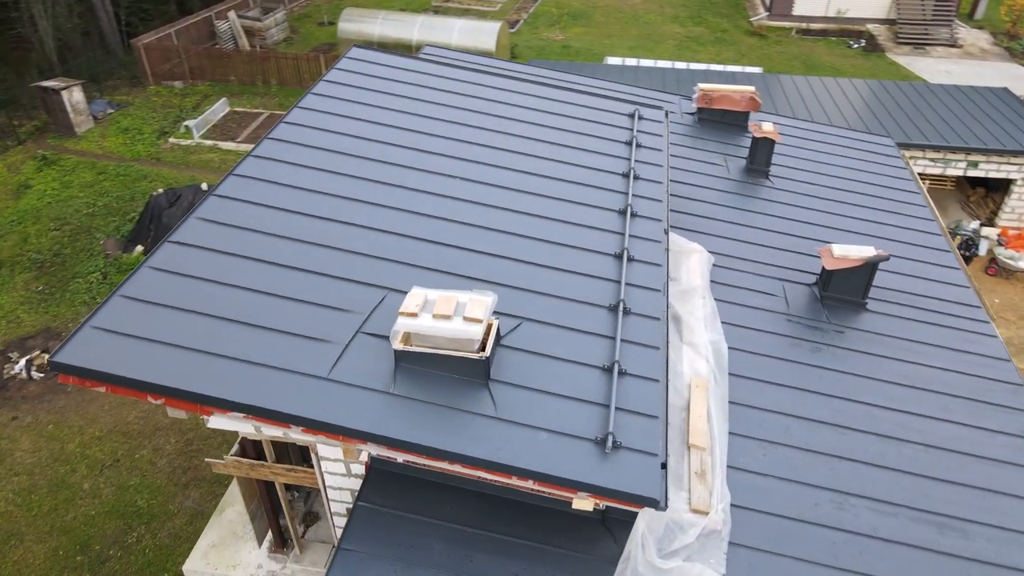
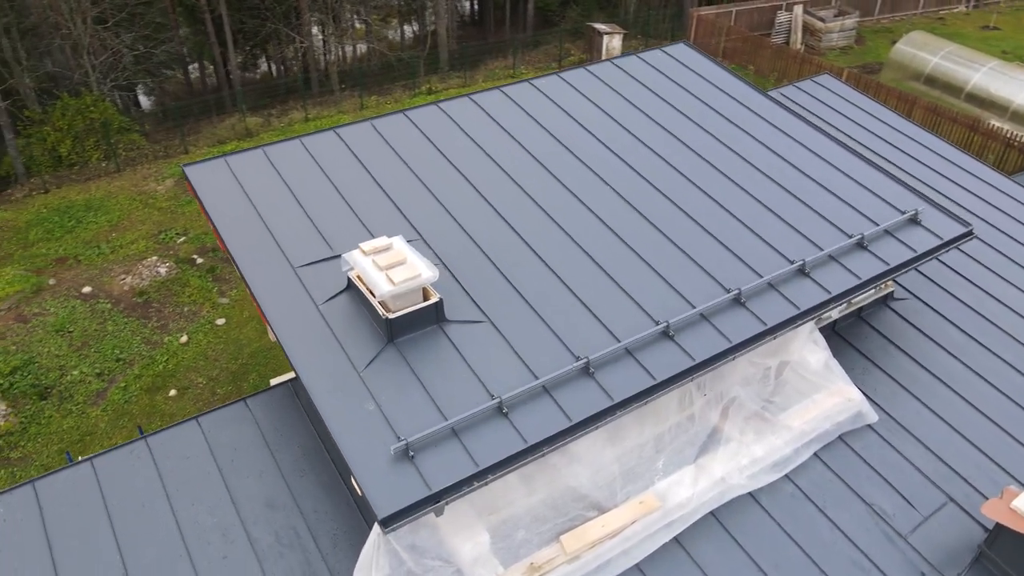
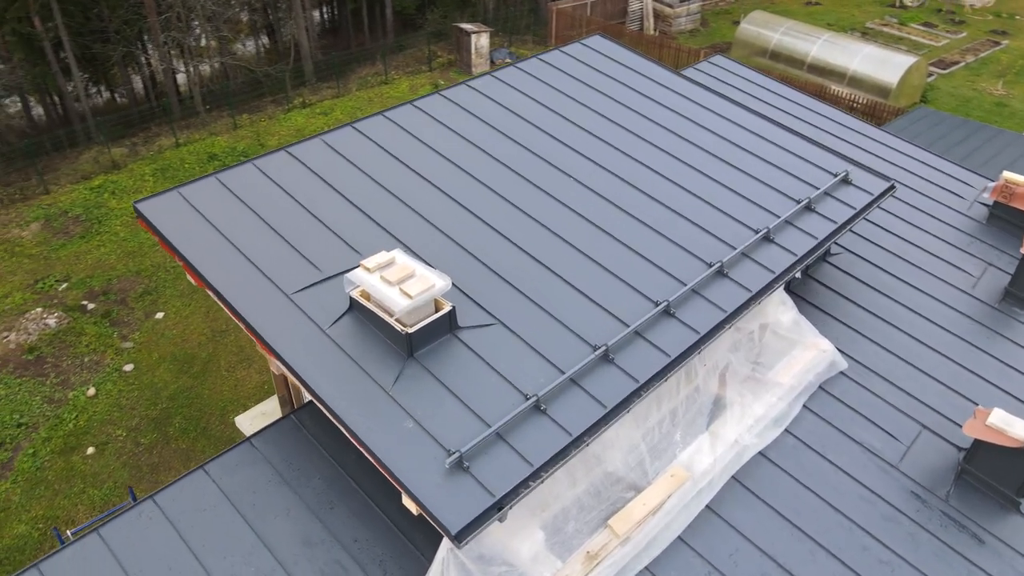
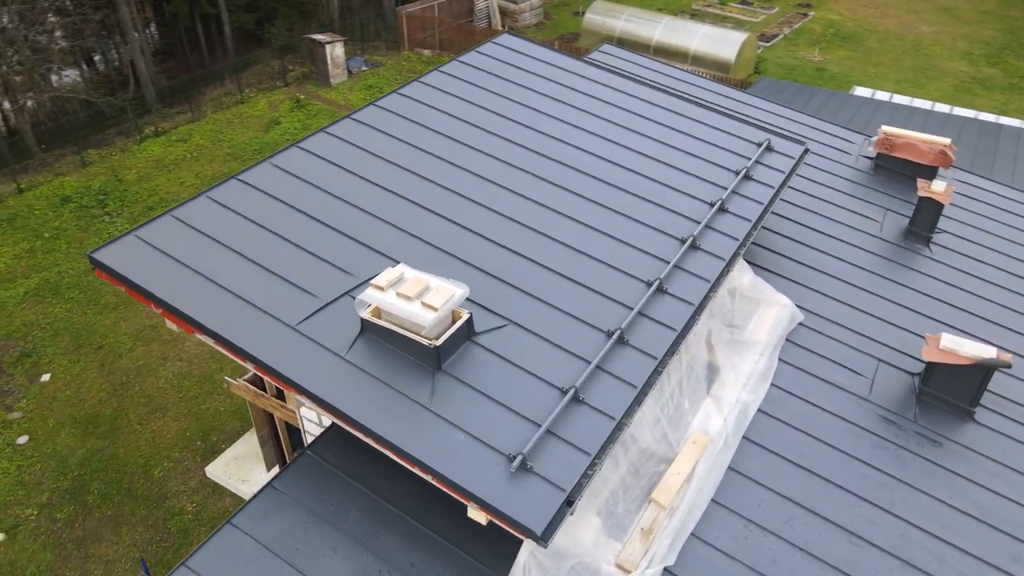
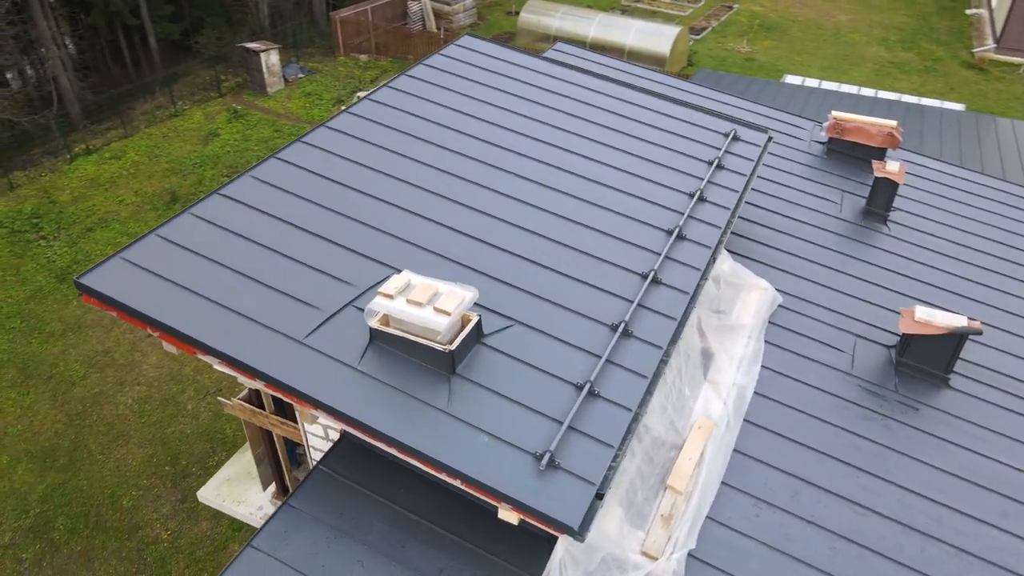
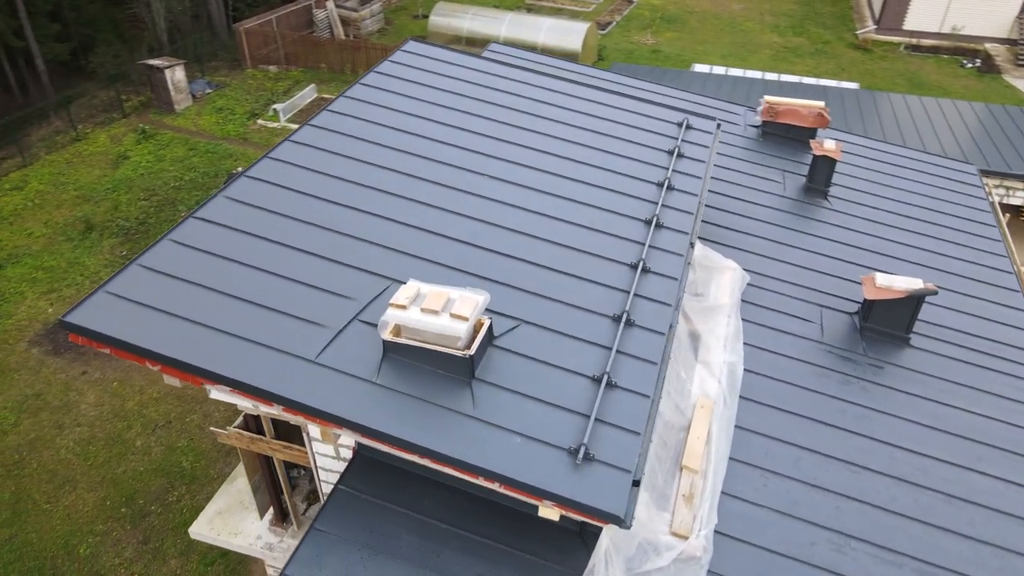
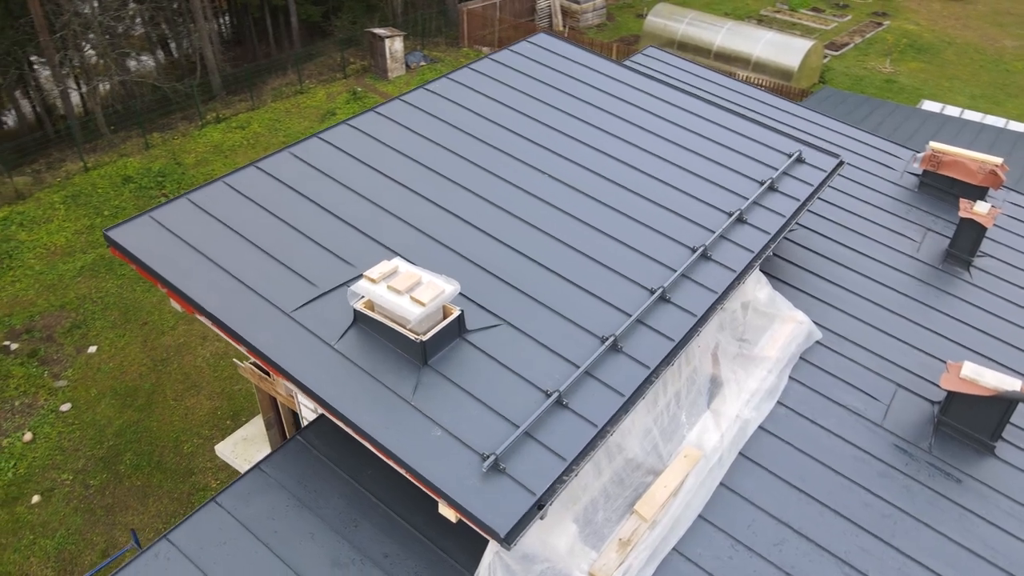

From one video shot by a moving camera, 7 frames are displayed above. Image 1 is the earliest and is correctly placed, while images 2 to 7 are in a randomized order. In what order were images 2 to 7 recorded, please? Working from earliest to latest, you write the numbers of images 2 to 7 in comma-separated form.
6, 5, 4, 7, 3, 2
